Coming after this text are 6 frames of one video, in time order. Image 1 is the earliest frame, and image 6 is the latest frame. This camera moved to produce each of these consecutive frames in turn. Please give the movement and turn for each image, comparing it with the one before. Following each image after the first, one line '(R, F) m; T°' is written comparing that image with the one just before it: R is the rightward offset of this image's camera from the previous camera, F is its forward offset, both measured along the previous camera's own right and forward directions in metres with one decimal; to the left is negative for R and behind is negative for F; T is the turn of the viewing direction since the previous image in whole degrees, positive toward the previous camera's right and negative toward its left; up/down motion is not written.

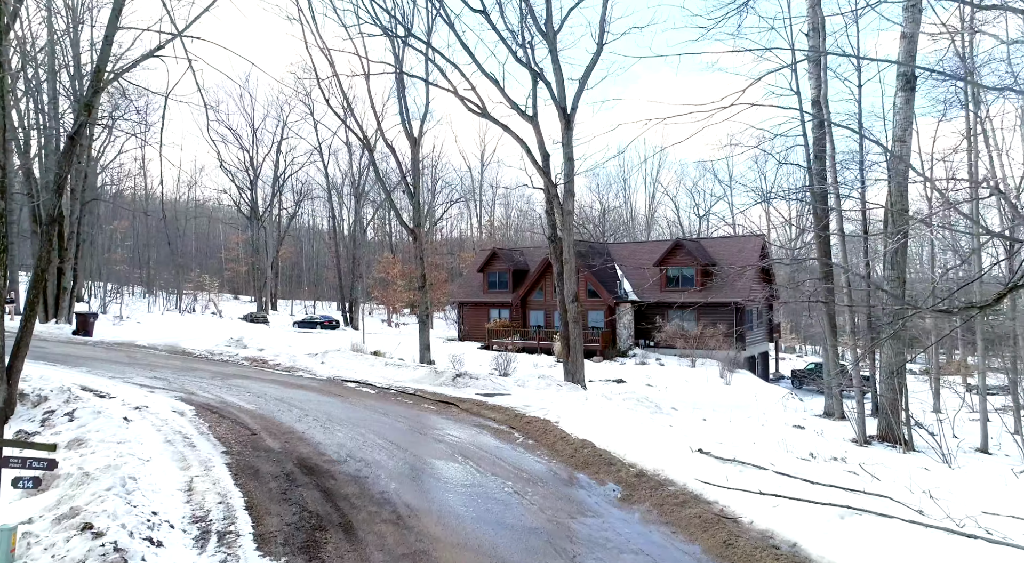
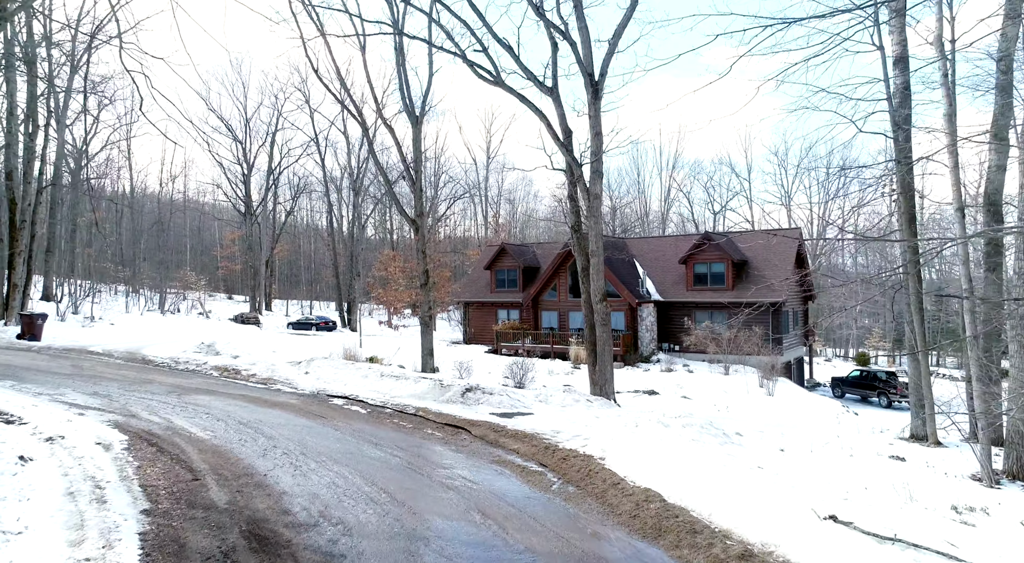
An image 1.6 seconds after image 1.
(-0.3, +2.6) m; 0°
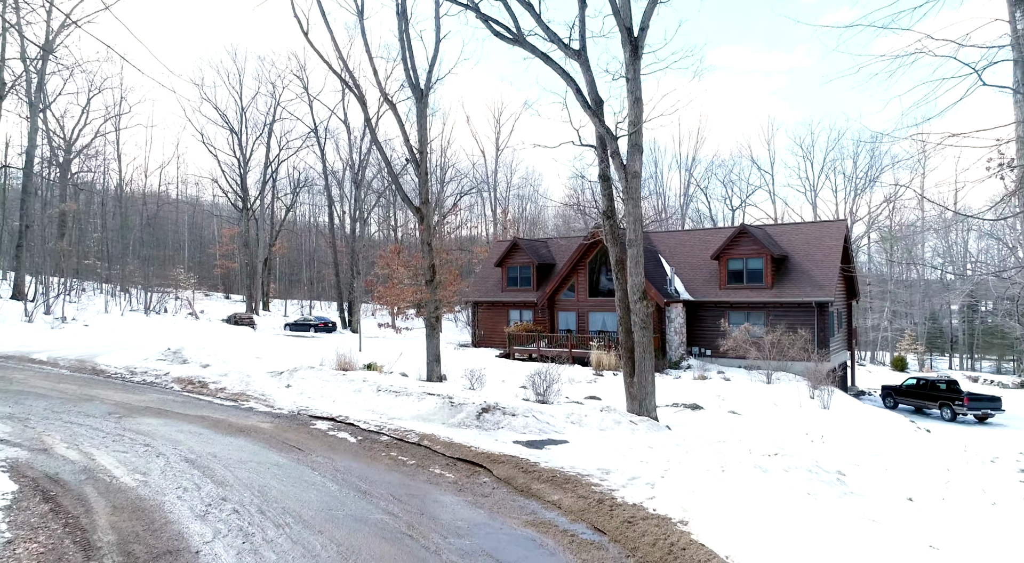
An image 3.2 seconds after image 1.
(-0.3, +2.4) m; 0°
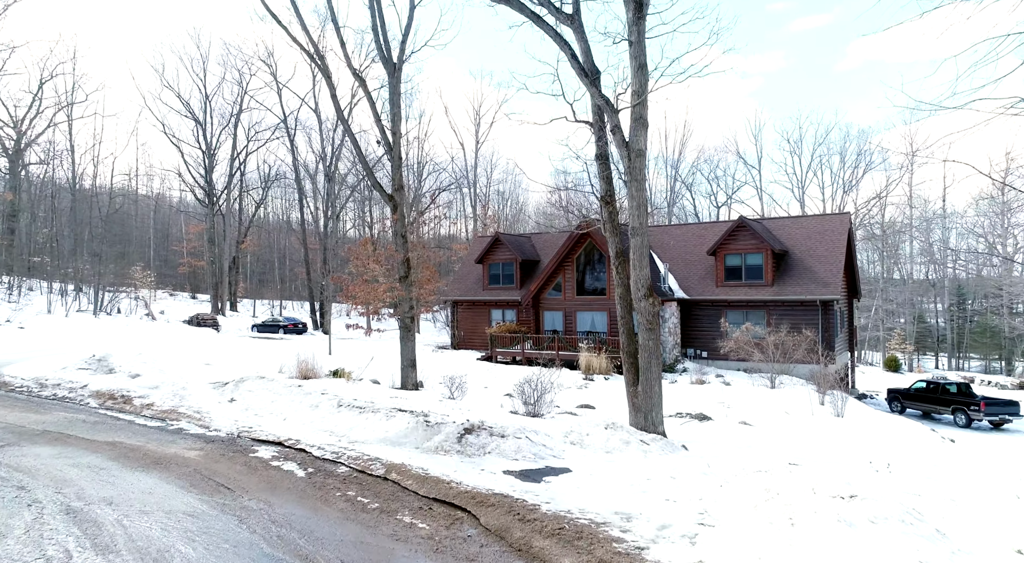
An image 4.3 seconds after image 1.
(-0.1, +1.8) m; +2°
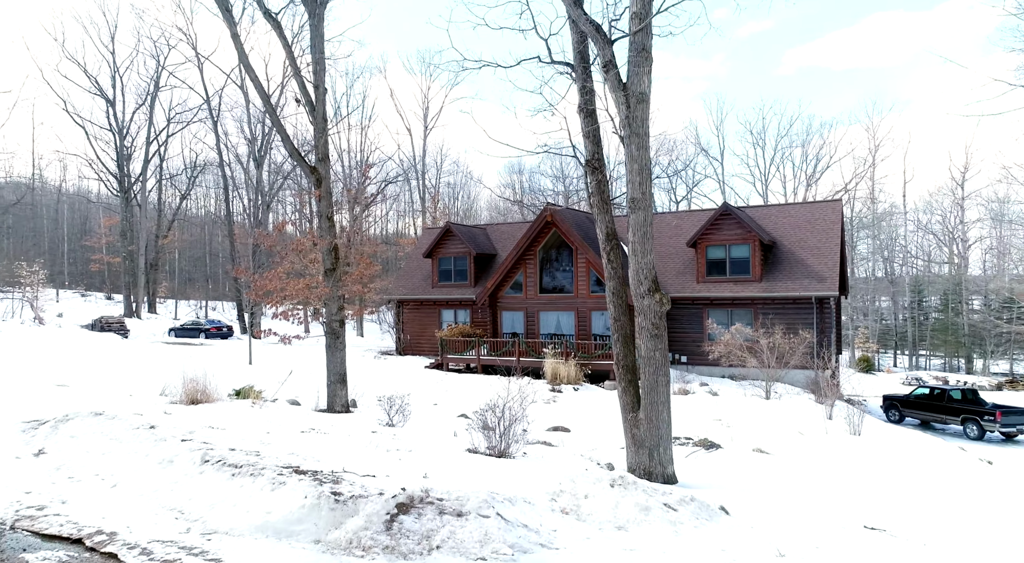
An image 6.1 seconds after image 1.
(-0.1, +3.1) m; +4°
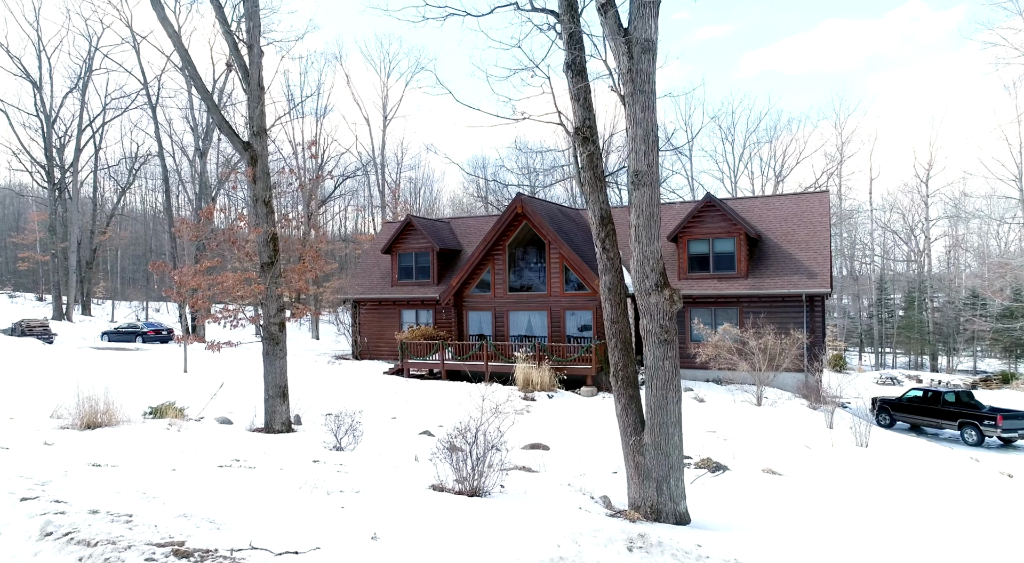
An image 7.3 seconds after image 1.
(-0.1, +1.7) m; +3°
